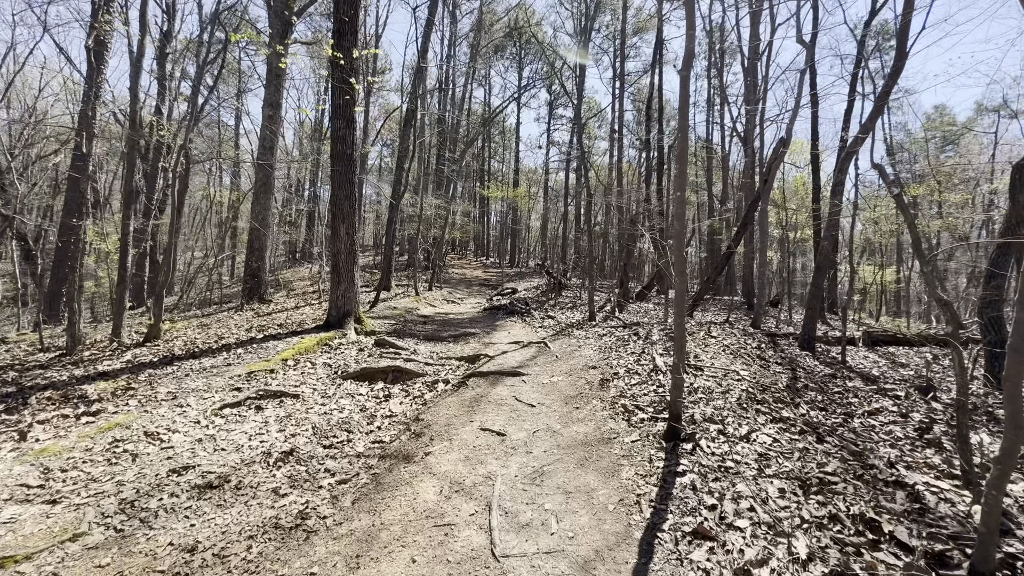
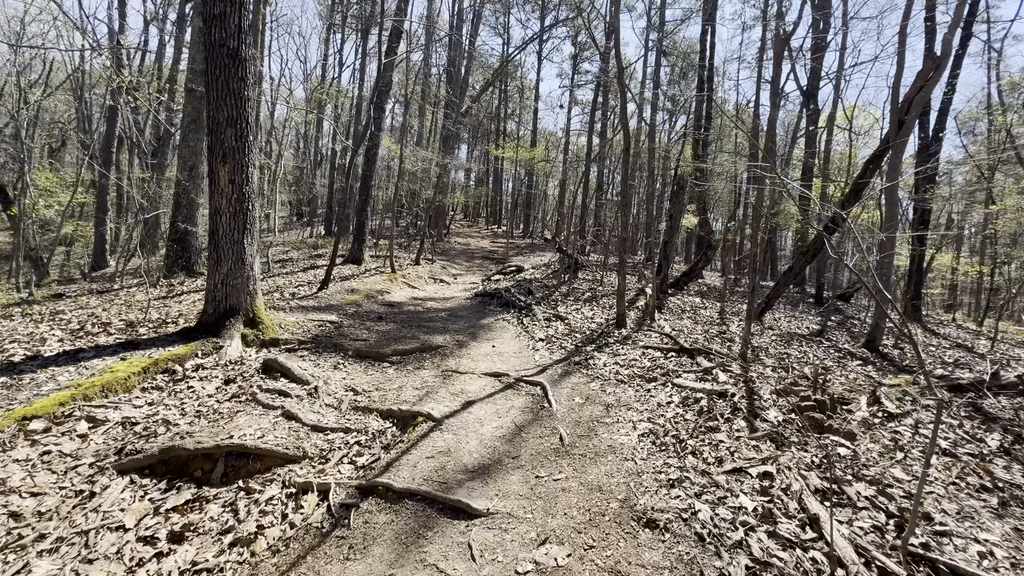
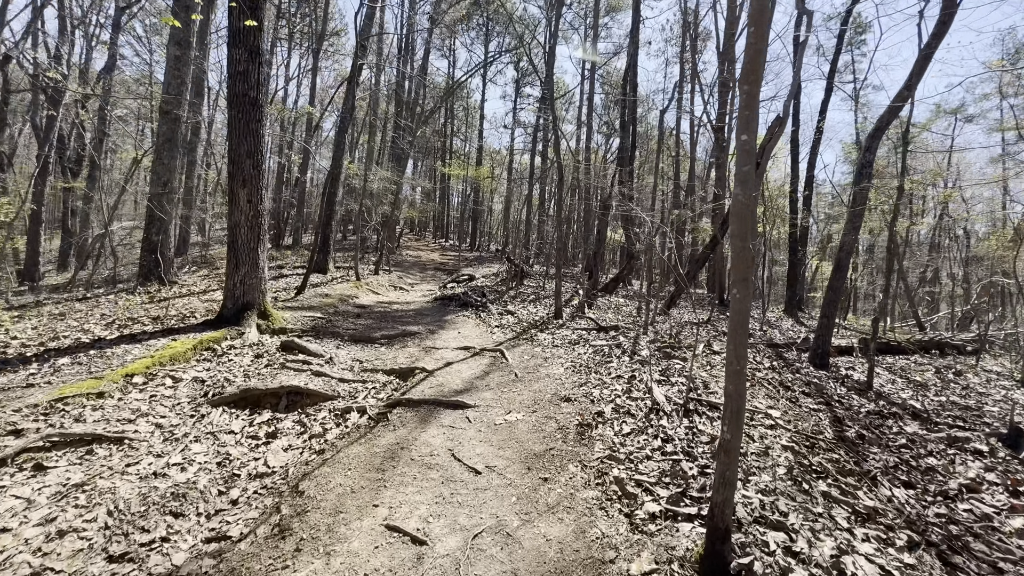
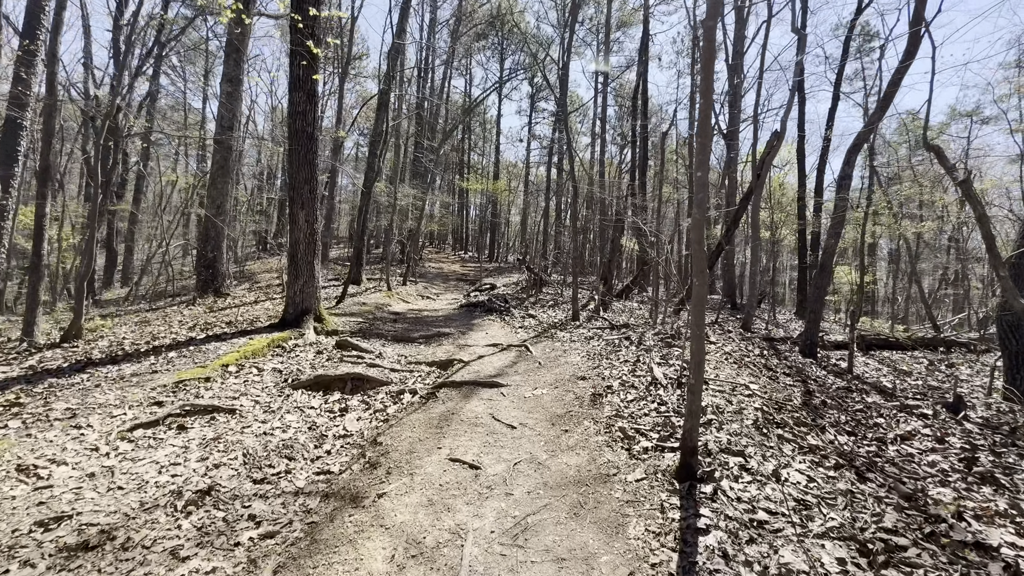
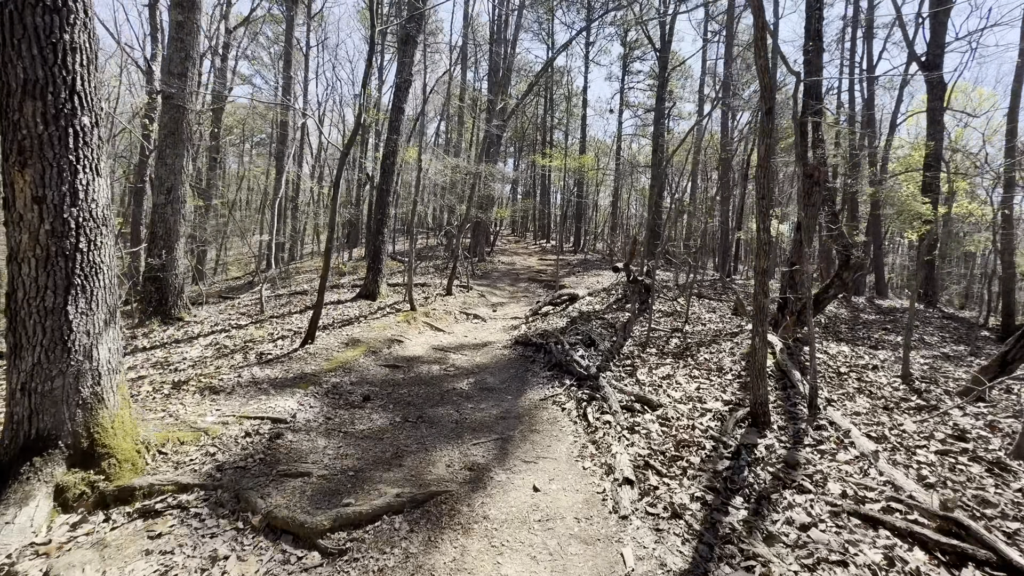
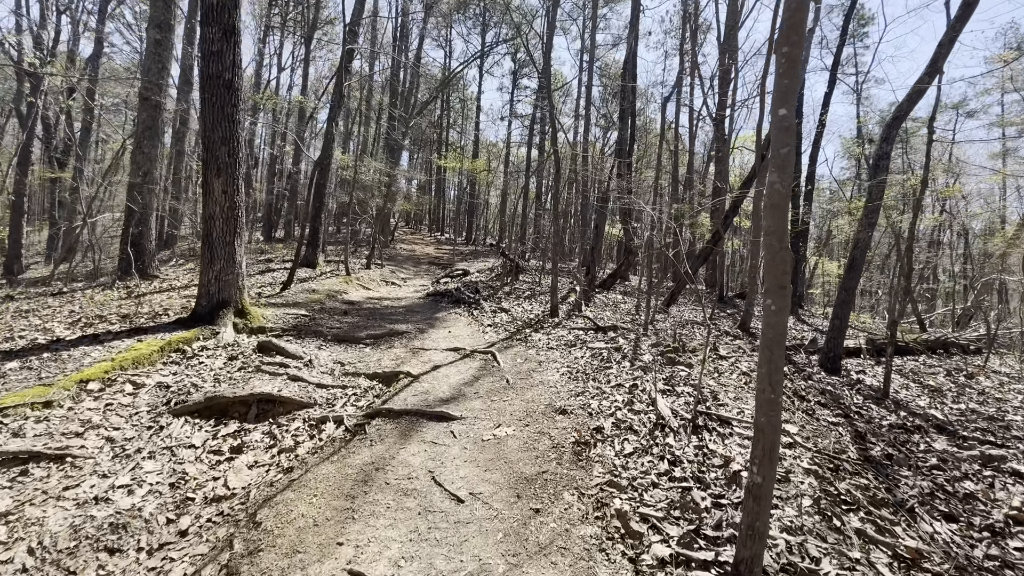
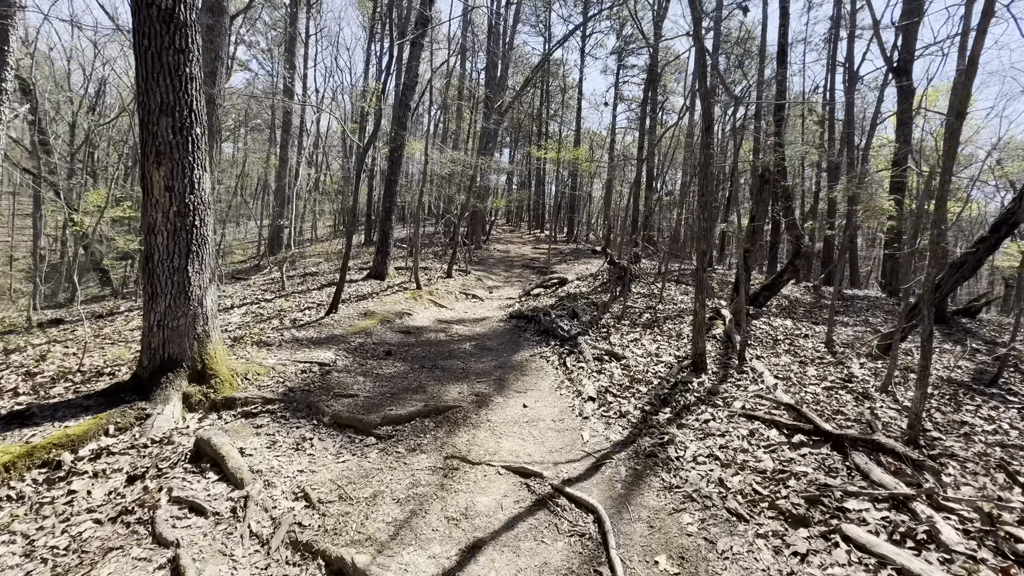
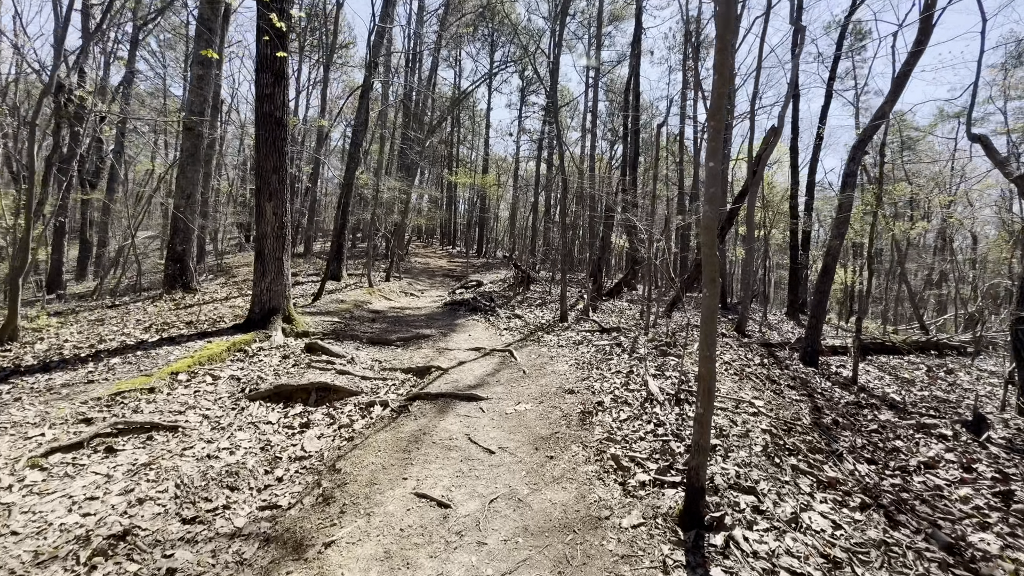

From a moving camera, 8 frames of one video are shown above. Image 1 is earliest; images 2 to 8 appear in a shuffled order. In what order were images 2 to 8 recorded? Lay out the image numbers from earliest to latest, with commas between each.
4, 8, 3, 6, 2, 7, 5
